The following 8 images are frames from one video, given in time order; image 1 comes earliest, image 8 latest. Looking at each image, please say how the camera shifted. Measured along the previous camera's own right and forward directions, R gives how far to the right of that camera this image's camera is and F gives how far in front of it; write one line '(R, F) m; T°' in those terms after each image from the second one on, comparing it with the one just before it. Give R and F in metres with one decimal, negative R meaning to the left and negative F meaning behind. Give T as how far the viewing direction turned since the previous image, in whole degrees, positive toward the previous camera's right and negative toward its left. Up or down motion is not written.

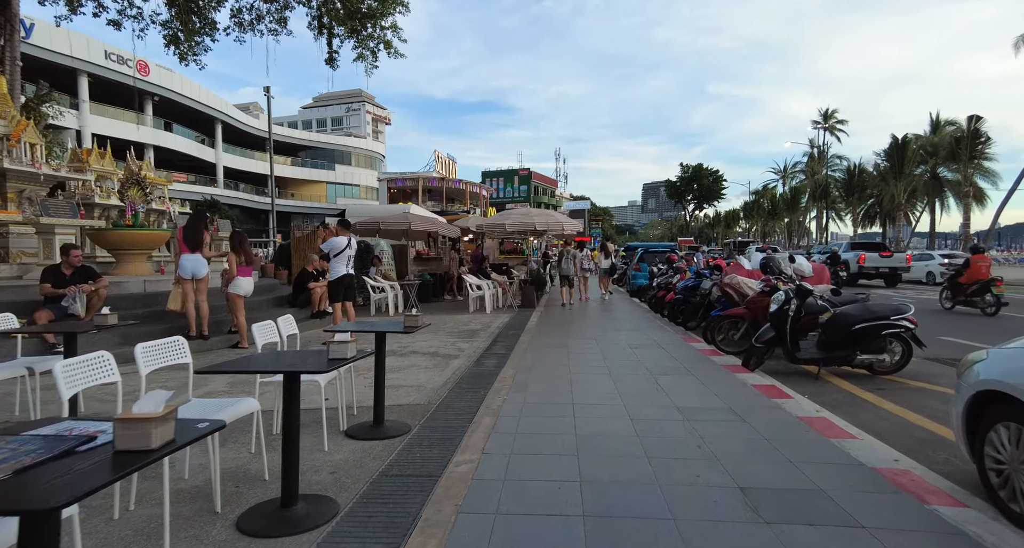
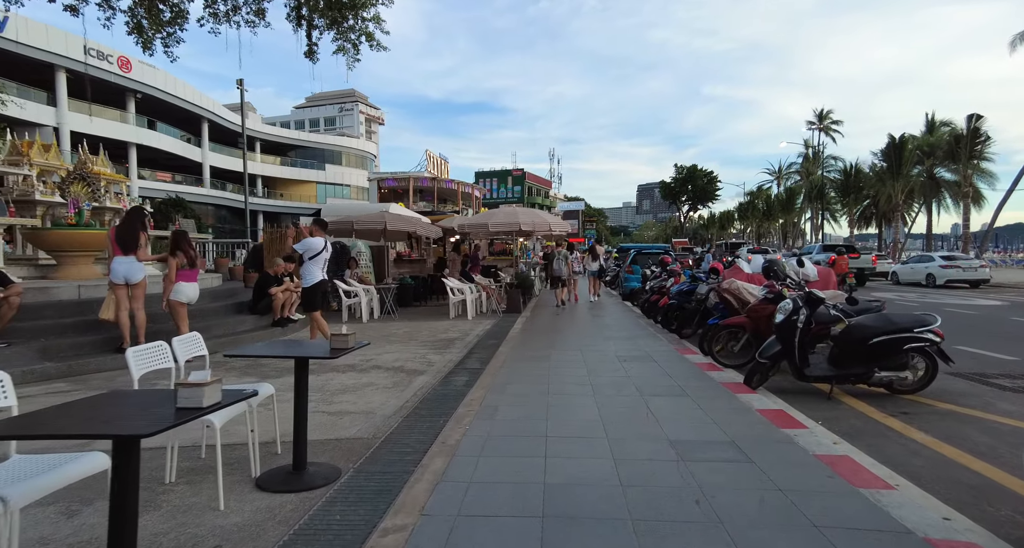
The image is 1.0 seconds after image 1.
(+0.3, +0.8) m; +1°
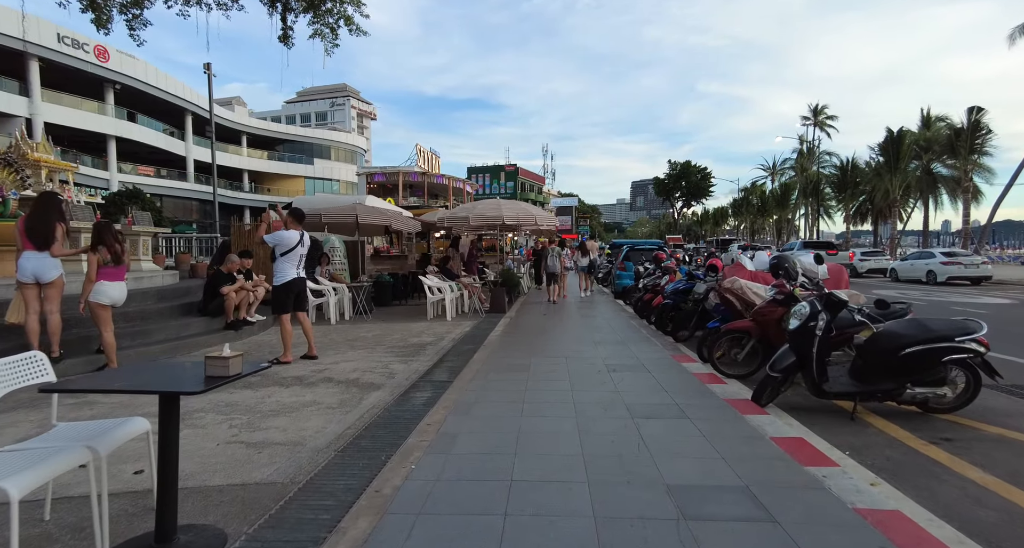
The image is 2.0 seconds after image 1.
(+0.2, +0.9) m; +1°
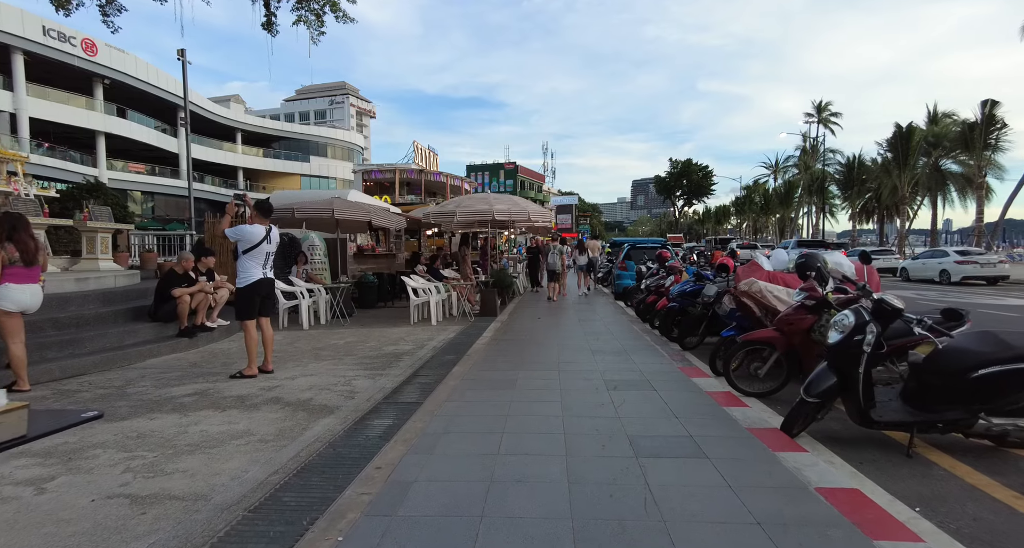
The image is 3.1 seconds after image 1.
(+0.2, +0.9) m; 0°
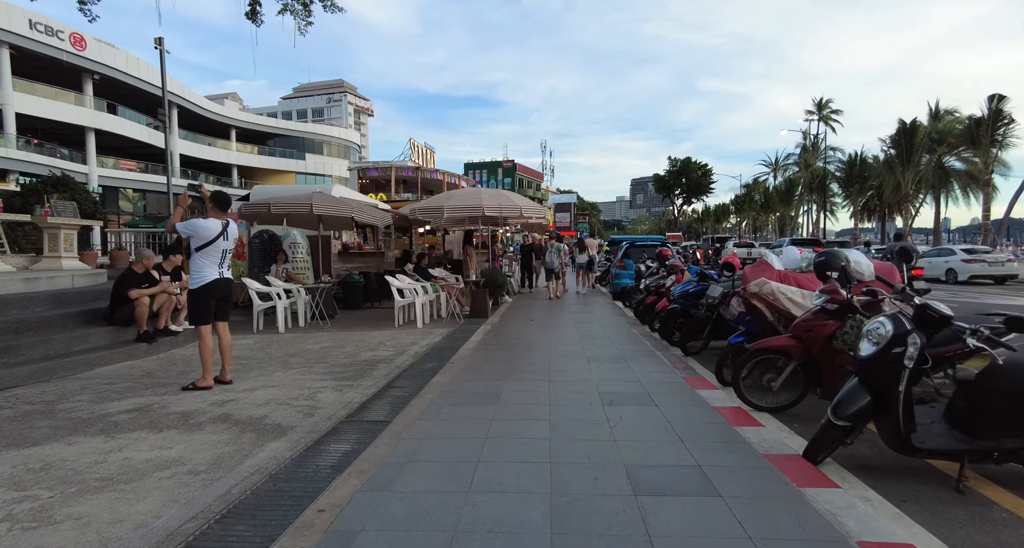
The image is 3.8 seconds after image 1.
(+0.1, +0.6) m; 0°
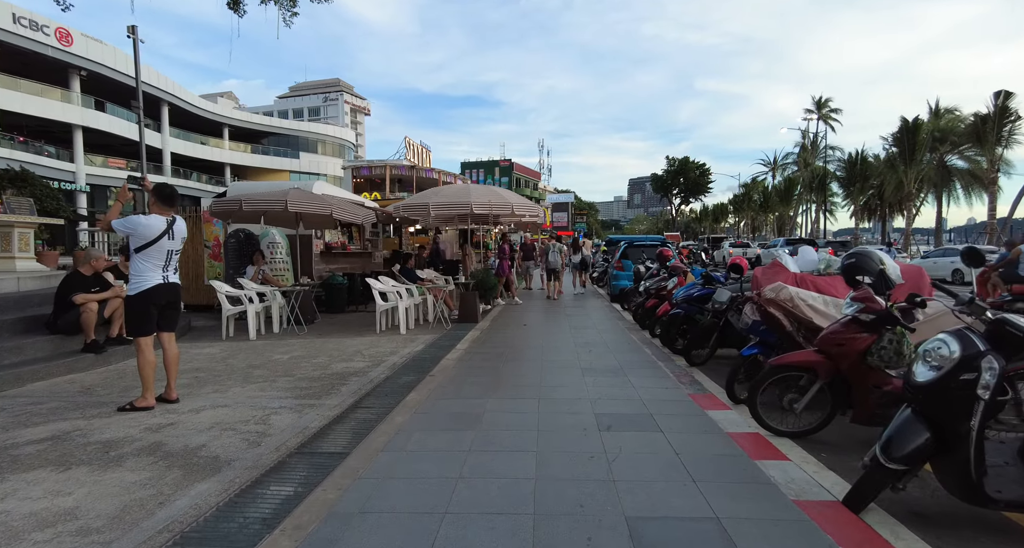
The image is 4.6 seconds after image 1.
(+0.1, +0.7) m; 0°
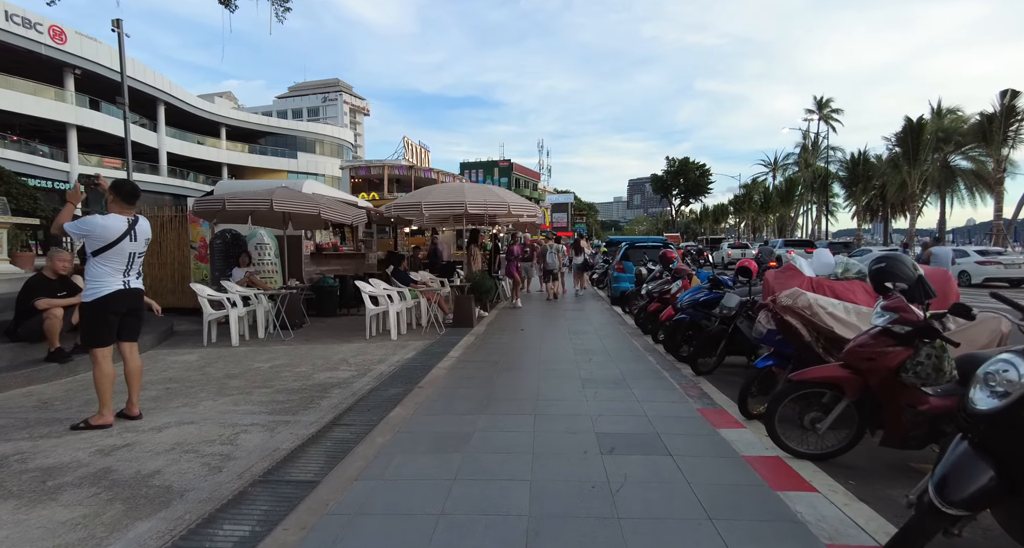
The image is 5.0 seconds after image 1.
(+0.1, +0.4) m; 0°
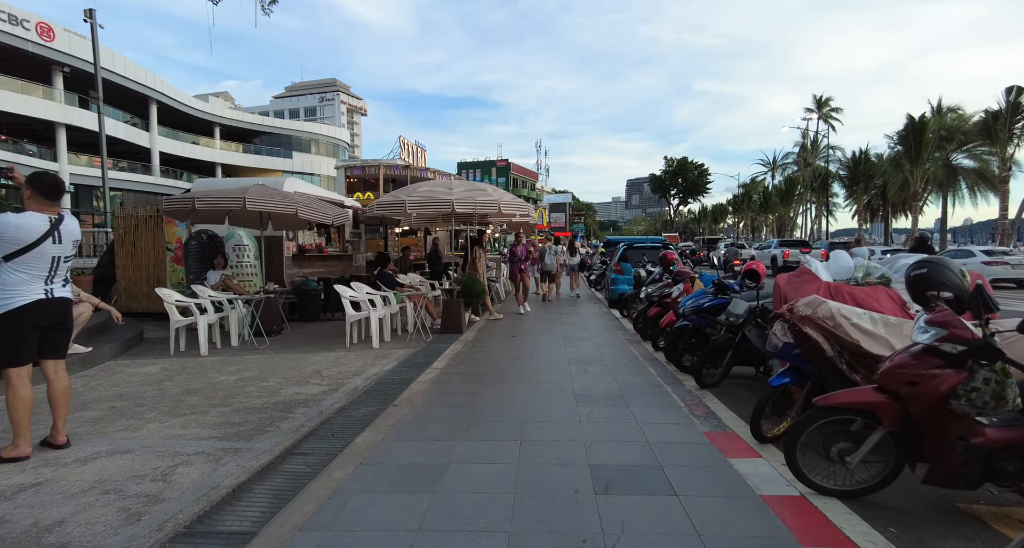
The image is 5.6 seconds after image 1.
(+0.1, +0.5) m; 0°
